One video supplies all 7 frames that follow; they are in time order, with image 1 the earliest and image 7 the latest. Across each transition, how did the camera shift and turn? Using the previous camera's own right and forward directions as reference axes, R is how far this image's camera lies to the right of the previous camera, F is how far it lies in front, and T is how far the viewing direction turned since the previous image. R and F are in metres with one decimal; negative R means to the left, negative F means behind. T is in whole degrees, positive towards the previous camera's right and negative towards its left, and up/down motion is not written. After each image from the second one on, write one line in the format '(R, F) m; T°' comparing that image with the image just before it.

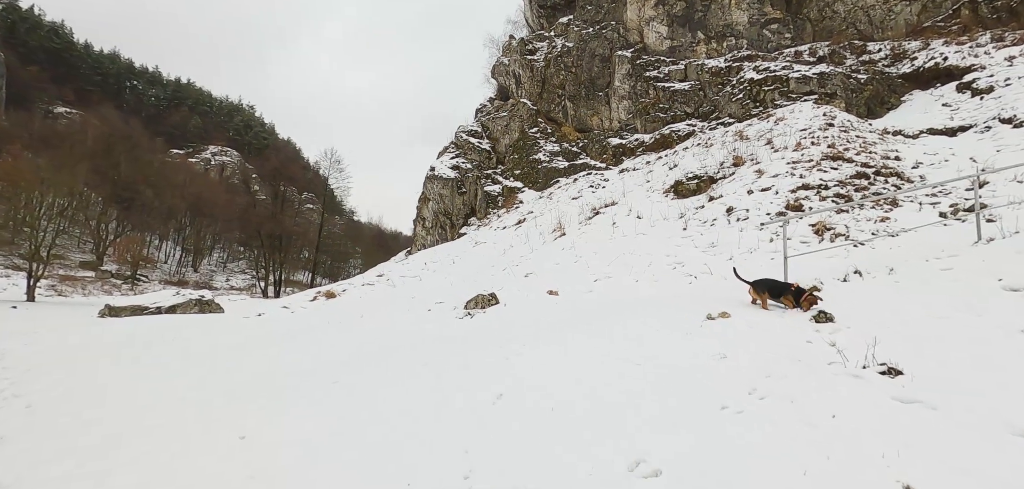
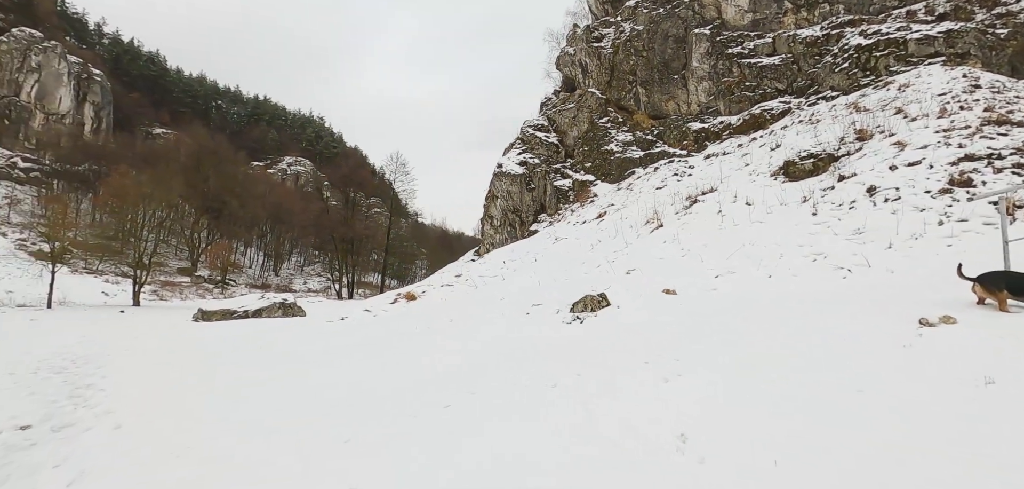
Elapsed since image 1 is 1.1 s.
(-0.3, +0.4) m; -7°
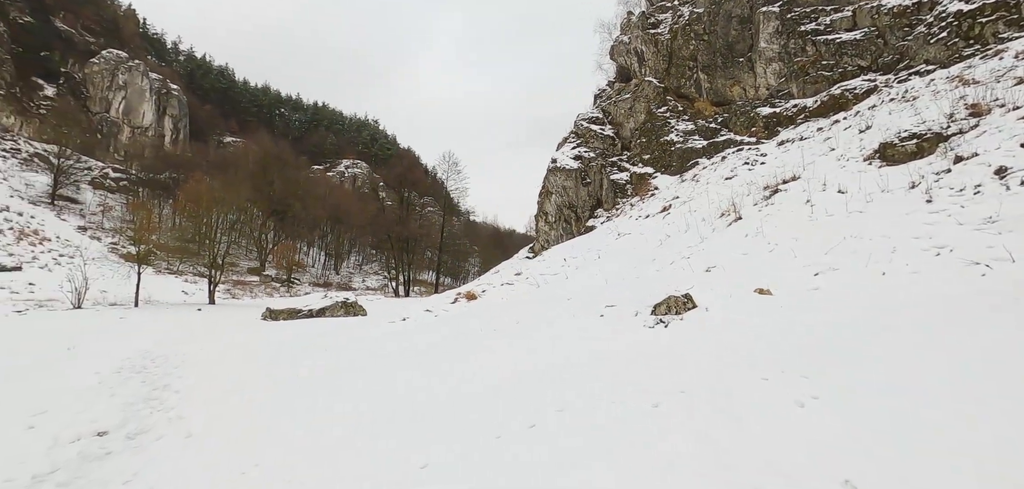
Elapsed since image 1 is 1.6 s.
(-0.1, +0.2) m; -6°
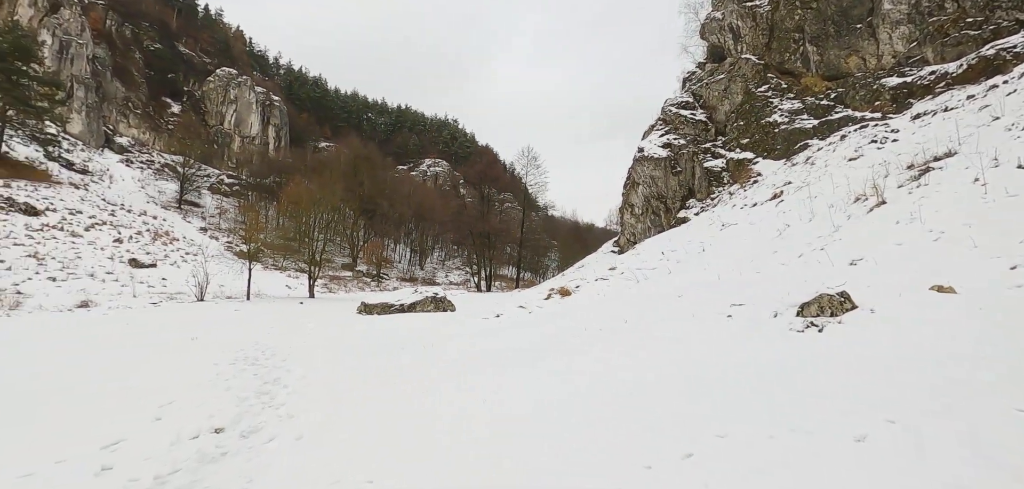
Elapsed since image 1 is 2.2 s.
(-0.2, +0.3) m; -9°
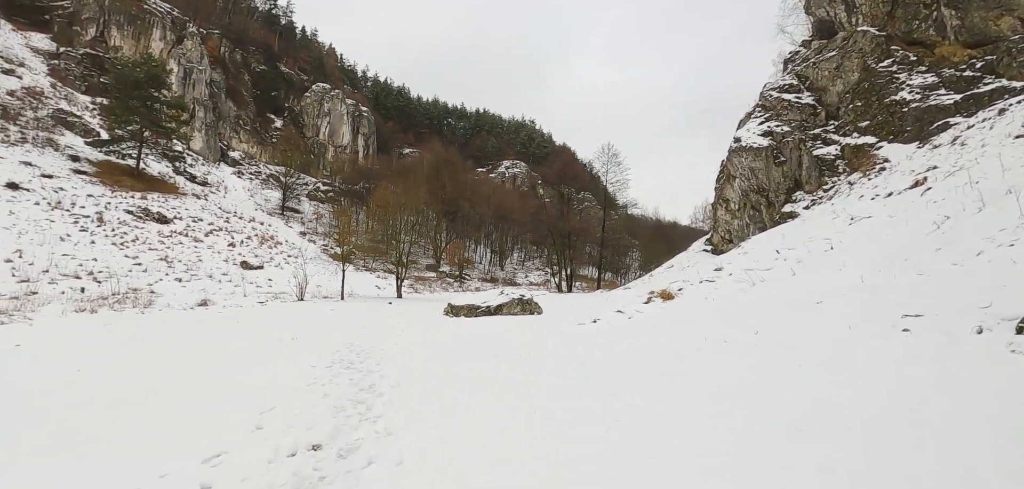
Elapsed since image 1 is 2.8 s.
(-0.2, +0.3) m; -9°
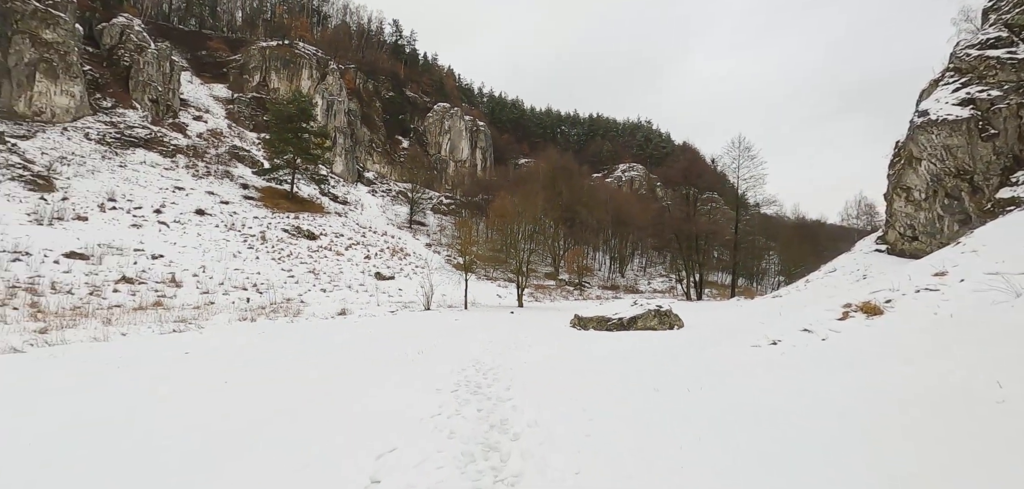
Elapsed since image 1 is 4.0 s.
(-0.2, +0.7) m; -14°
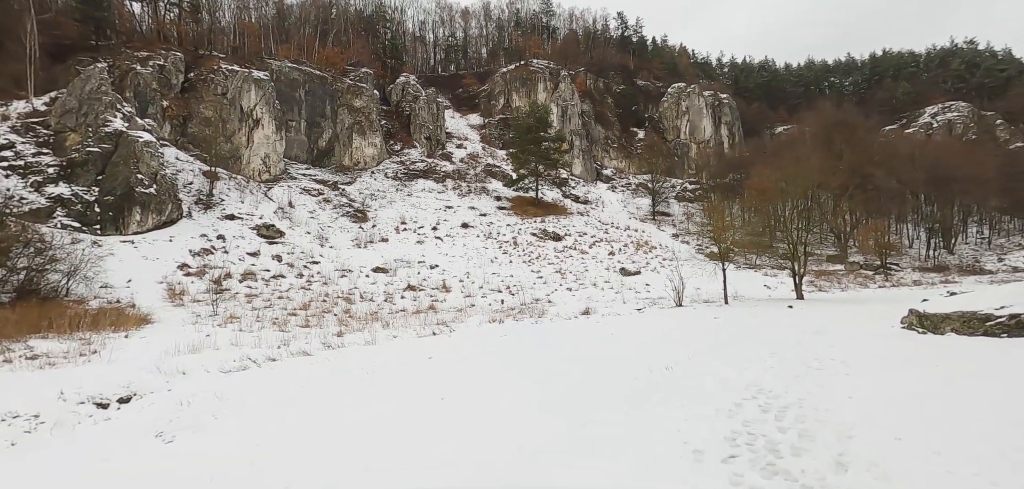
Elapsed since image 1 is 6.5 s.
(-0.2, +1.6) m; -28°
